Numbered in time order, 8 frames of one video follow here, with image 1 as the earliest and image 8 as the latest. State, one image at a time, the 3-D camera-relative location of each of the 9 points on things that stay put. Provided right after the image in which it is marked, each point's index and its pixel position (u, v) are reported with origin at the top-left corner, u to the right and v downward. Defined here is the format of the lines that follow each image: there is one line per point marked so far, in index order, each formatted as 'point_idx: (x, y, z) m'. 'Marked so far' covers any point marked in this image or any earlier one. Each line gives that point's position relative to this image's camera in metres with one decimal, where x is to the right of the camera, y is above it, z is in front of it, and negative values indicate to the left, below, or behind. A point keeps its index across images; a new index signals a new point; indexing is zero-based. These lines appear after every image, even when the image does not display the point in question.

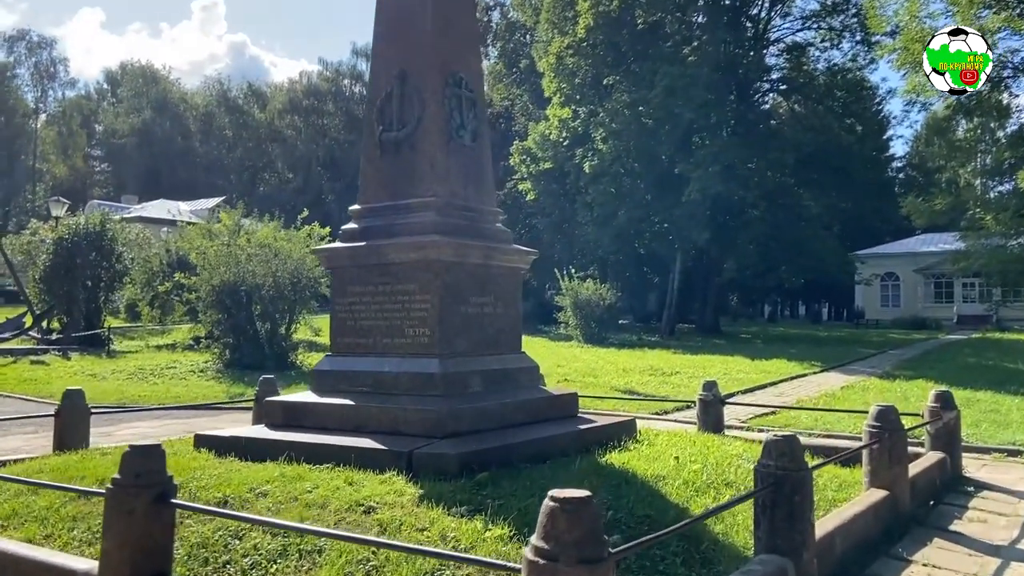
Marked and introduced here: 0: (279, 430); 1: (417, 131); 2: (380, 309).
0: (-1.9, -1.1, +6.8) m
1: (-0.8, +1.3, +7.0) m
2: (-1.1, -0.2, +6.9) m
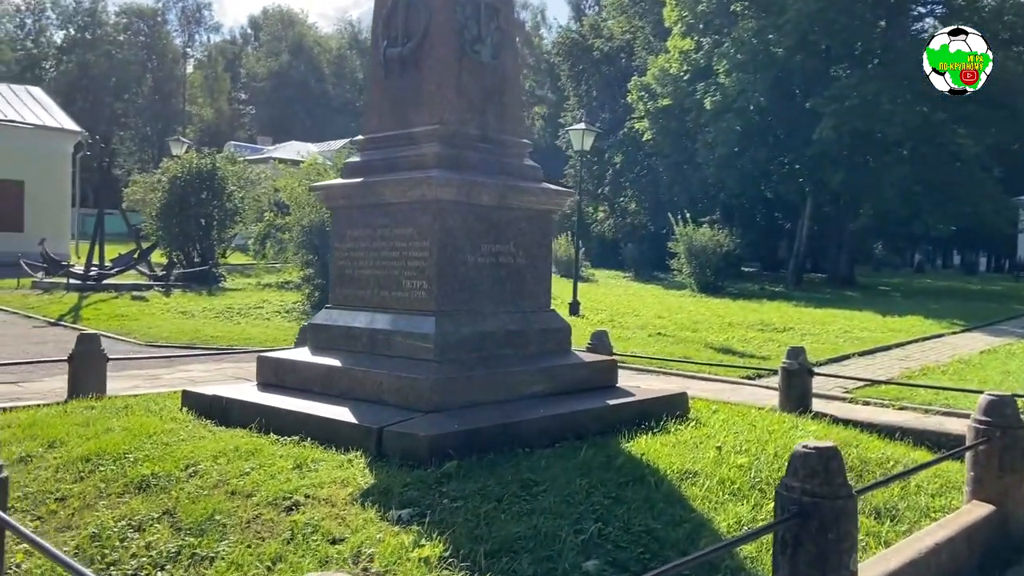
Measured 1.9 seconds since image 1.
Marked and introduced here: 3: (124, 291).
0: (-1.8, -0.7, +6.0) m
1: (-0.6, +1.7, +5.9) m
2: (-0.9, +0.2, +5.9) m
3: (-8.5, -0.1, +18.5) m
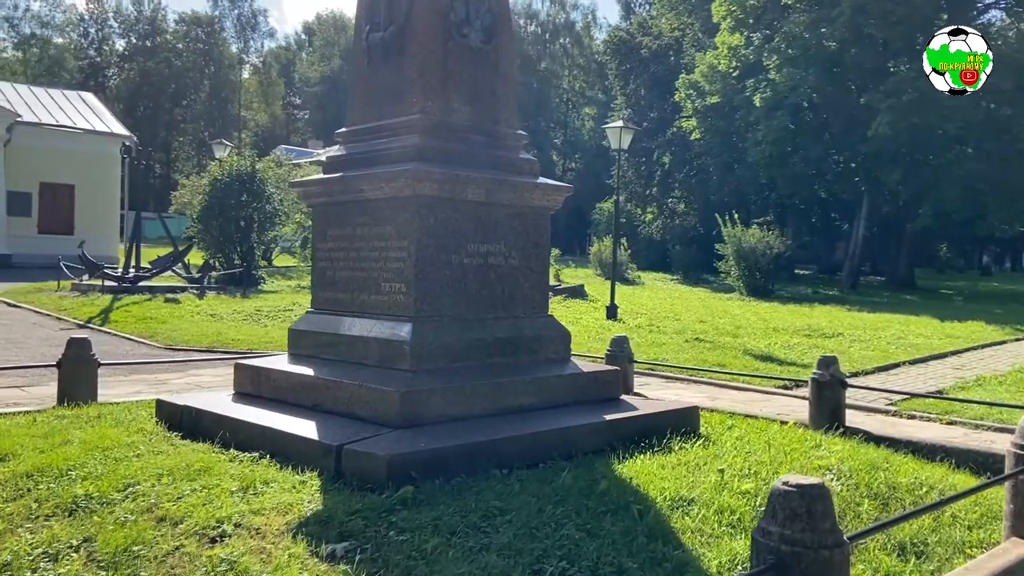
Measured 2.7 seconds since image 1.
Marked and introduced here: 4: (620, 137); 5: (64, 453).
0: (-1.8, -0.8, +5.6) m
1: (-0.7, +1.7, +5.5) m
2: (-1.0, +0.2, +5.5) m
3: (-7.8, -0.1, +18.6) m
4: (+2.3, +3.3, +18.2) m
5: (-2.6, -0.9, +4.8) m
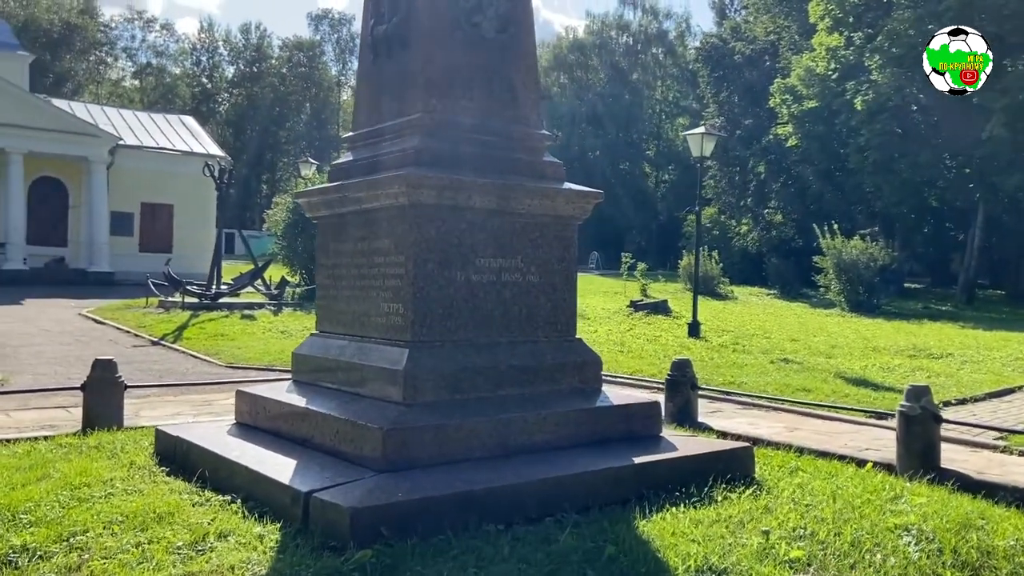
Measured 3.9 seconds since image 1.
0: (-1.7, -0.9, +5.2) m
1: (-0.6, +1.6, +4.9) m
2: (-0.9, +0.1, +5.0) m
3: (-6.1, -0.5, +18.7) m
4: (+3.9, +2.9, +17.2) m
5: (-2.5, -1.1, +4.4) m
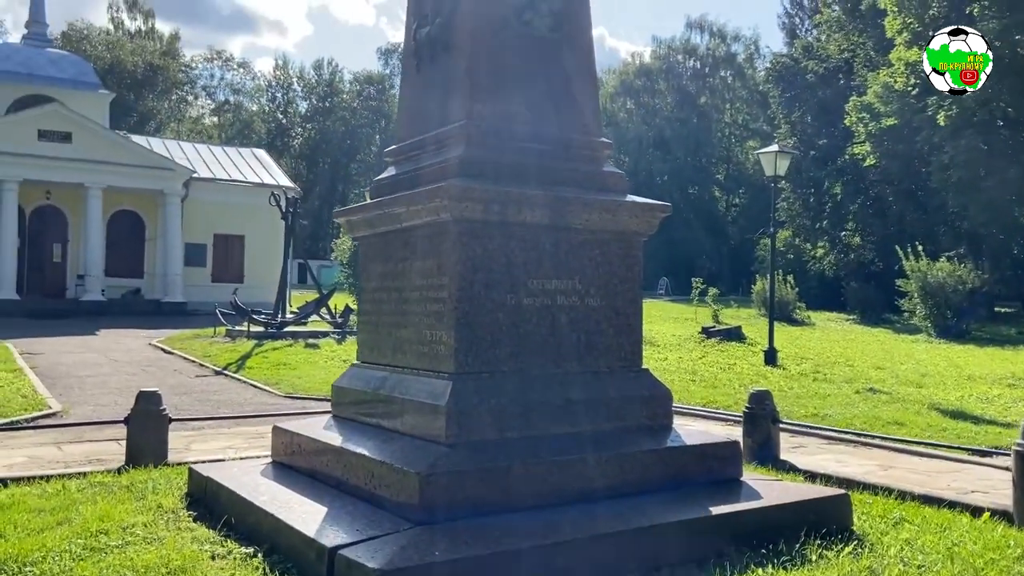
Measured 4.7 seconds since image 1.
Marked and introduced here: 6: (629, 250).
0: (-1.4, -1.0, +4.7) m
1: (-0.3, +1.4, +4.5) m
2: (-0.6, -0.1, +4.5) m
3: (-4.7, -1.1, +18.6) m
4: (+5.2, +2.4, +16.4) m
5: (-2.3, -1.2, +4.1) m
6: (+0.6, +0.2, +4.5) m
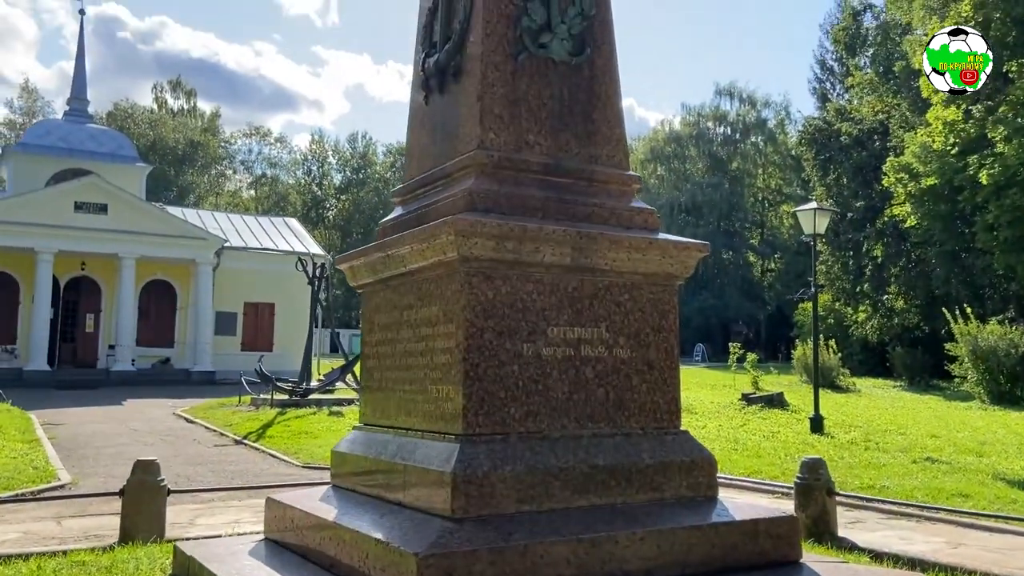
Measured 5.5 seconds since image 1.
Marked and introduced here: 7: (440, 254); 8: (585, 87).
0: (-1.3, -1.3, +4.2) m
1: (-0.2, +1.2, +4.1) m
2: (-0.5, -0.3, +4.0) m
3: (-4.0, -2.6, +18.1) m
4: (+5.7, +1.3, +15.8) m
5: (-2.2, -1.4, +3.5) m
6: (+0.7, 0.0, +4.0) m
7: (-0.3, +0.1, +3.6) m
8: (+0.4, +1.0, +4.2) m
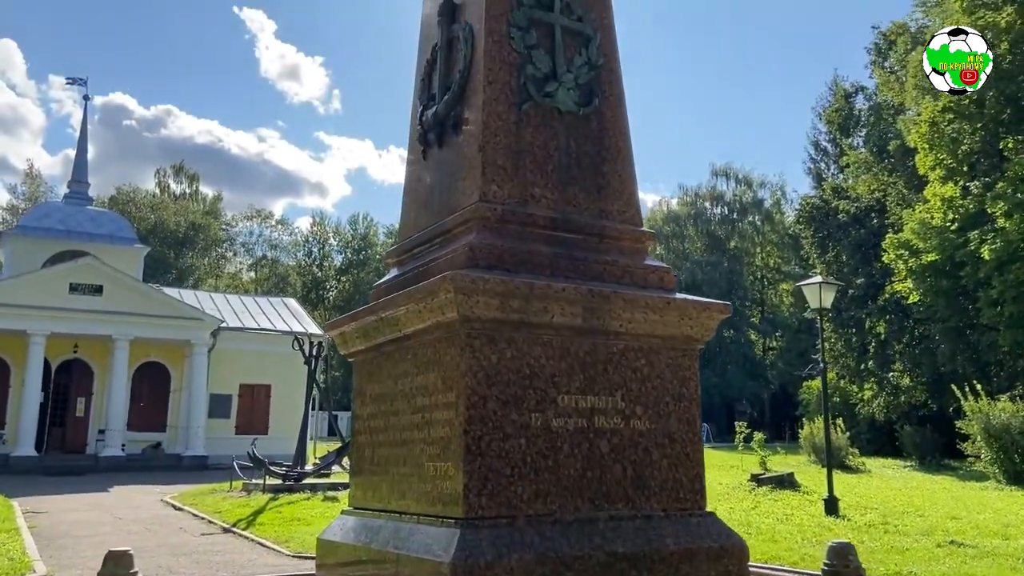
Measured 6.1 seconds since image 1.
0: (-1.2, -1.6, +3.7) m
1: (-0.2, +0.9, +3.9) m
2: (-0.5, -0.6, +3.6) m
3: (-4.0, -4.2, +17.4) m
4: (+5.7, -0.1, +15.5) m
5: (-2.1, -1.7, +3.0) m
6: (+0.7, -0.3, +3.7) m
7: (-0.3, -0.1, +3.3) m
8: (+0.4, +0.7, +3.9) m
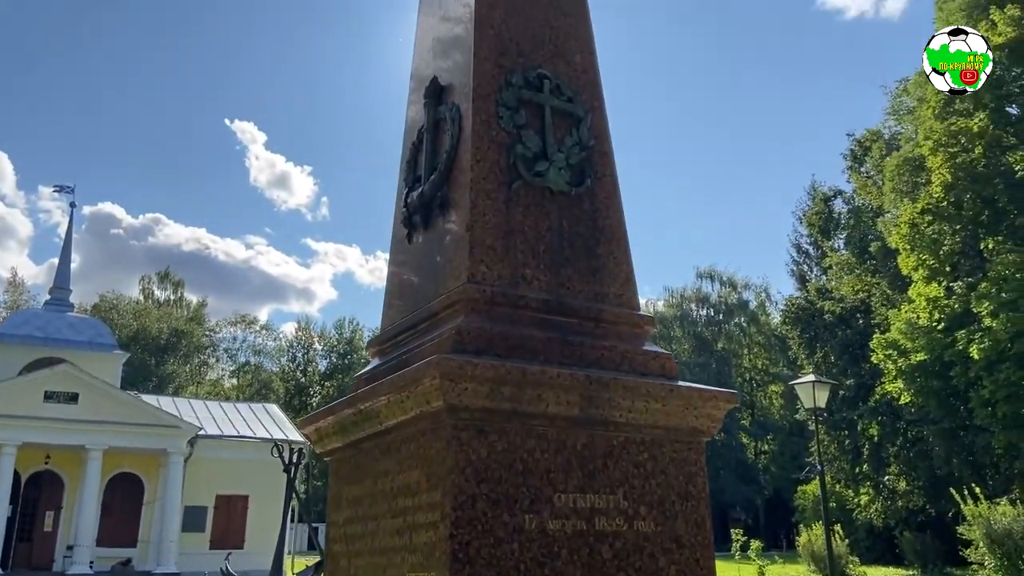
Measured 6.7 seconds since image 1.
0: (-1.3, -2.0, +3.2) m
1: (-0.3, +0.5, +3.7) m
2: (-0.5, -0.9, +3.3) m
3: (-4.2, -6.3, +16.4) m
4: (+5.5, -1.9, +15.2) m
5: (-2.2, -2.0, +2.5) m
6: (+0.7, -0.7, +3.4) m
7: (-0.3, -0.4, +3.0) m
8: (+0.3, +0.3, +3.7) m
